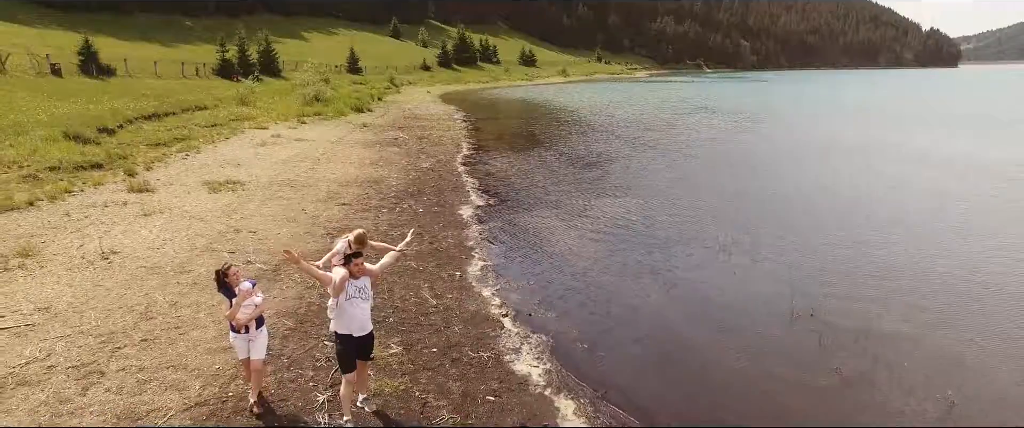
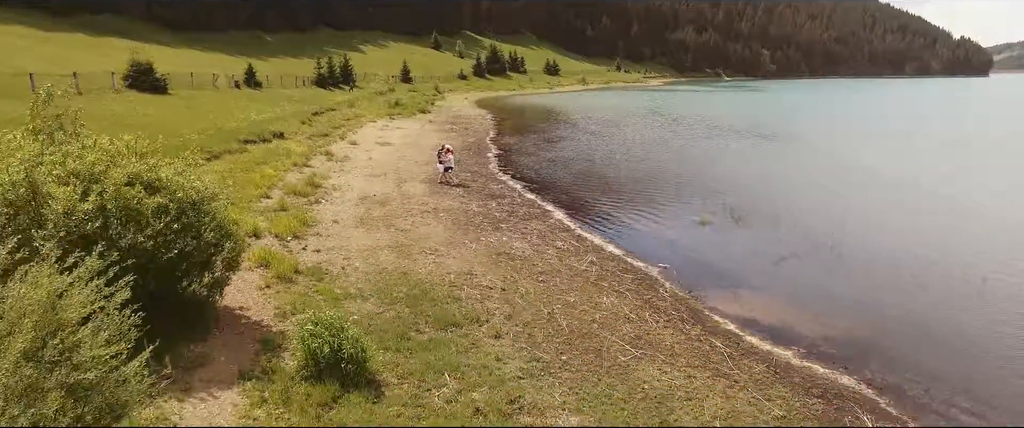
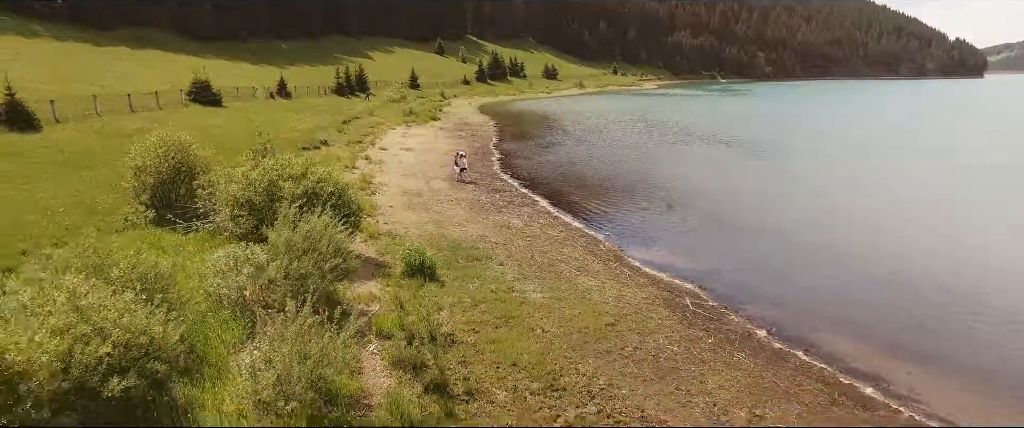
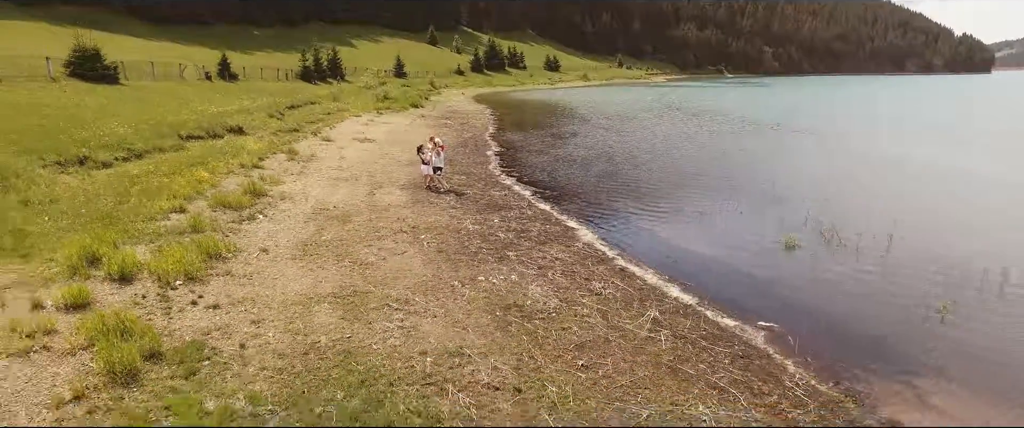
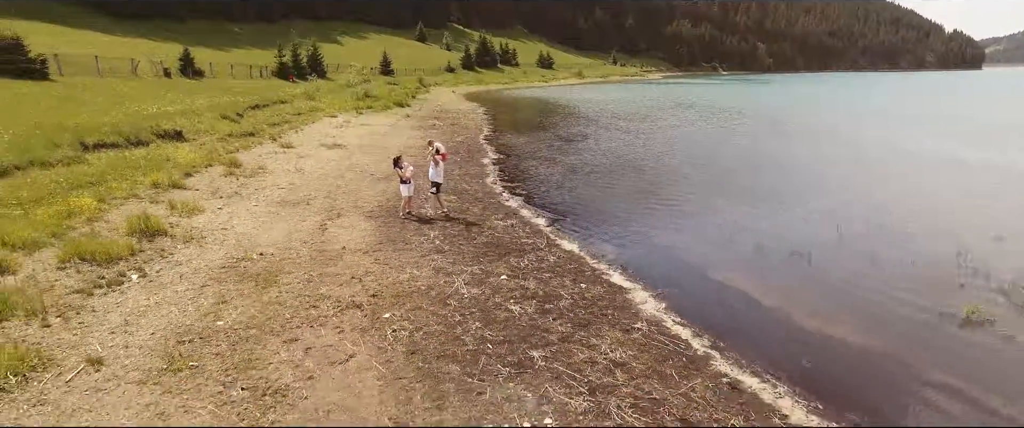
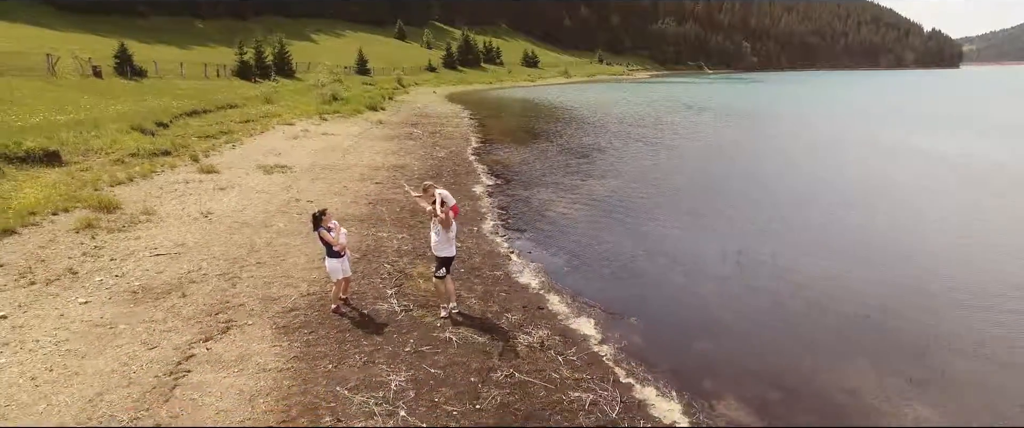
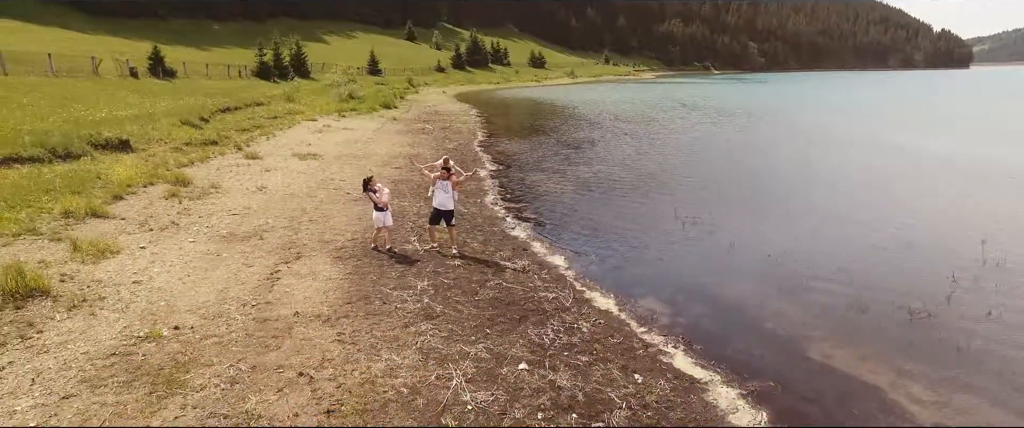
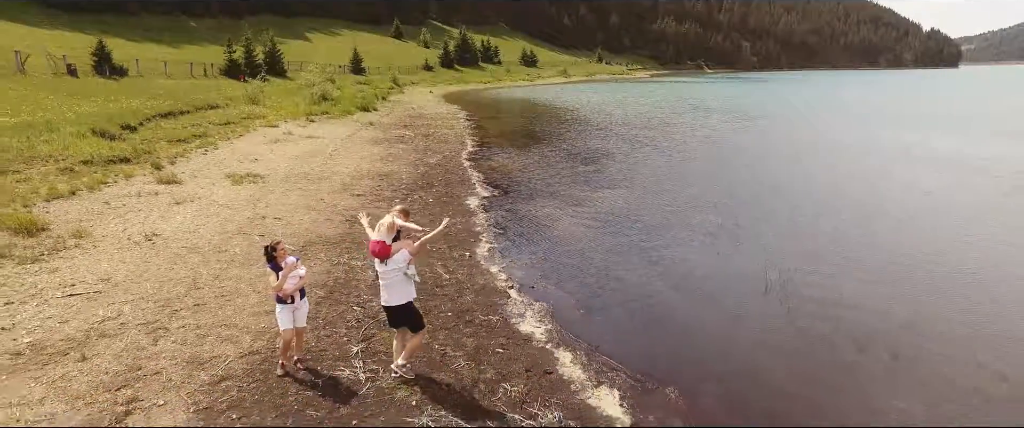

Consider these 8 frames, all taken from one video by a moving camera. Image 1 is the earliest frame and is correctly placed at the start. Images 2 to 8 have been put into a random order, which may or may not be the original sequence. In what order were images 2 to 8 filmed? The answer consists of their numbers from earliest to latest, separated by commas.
8, 6, 7, 5, 4, 2, 3
